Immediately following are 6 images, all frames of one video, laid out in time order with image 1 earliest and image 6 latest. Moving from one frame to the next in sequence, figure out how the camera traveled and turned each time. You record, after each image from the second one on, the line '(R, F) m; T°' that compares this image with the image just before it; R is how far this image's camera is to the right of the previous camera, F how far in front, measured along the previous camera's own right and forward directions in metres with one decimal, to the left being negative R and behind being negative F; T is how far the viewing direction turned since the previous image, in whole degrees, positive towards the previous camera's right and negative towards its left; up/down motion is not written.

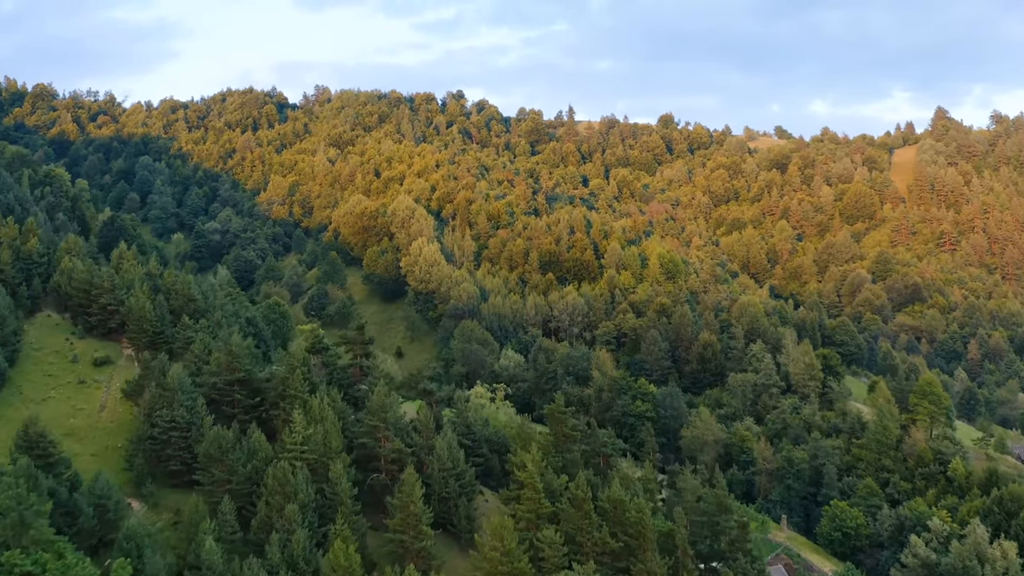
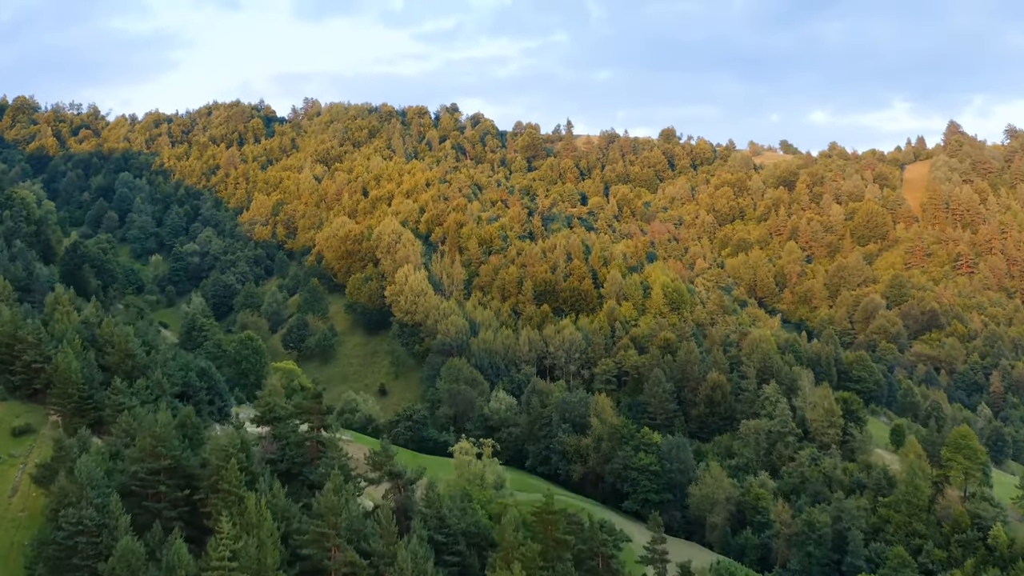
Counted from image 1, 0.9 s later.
(+1.0, +7.1) m; 0°
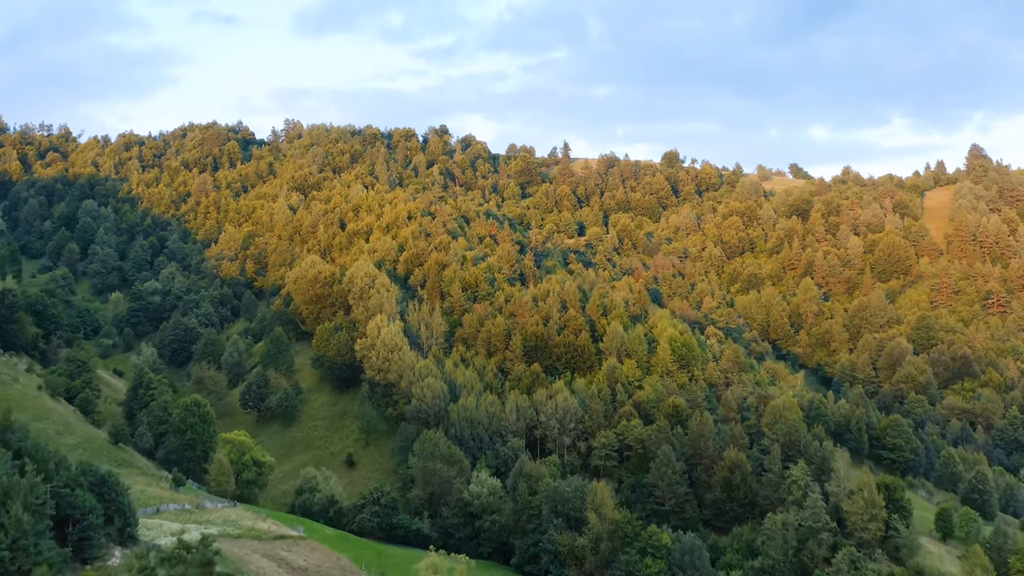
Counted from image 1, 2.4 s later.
(+1.6, +11.3) m; 0°
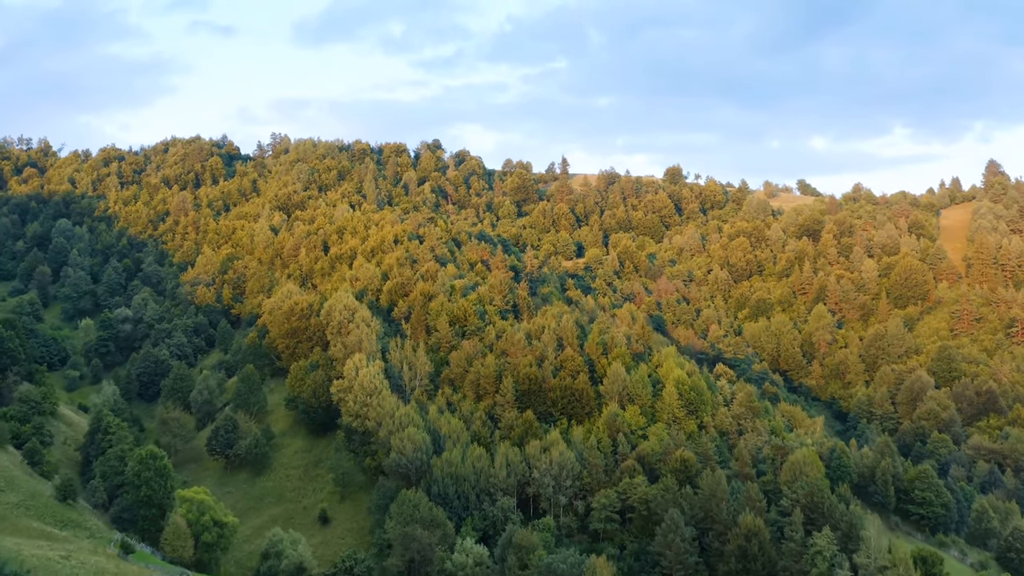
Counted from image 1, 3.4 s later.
(+1.0, +7.4) m; 0°
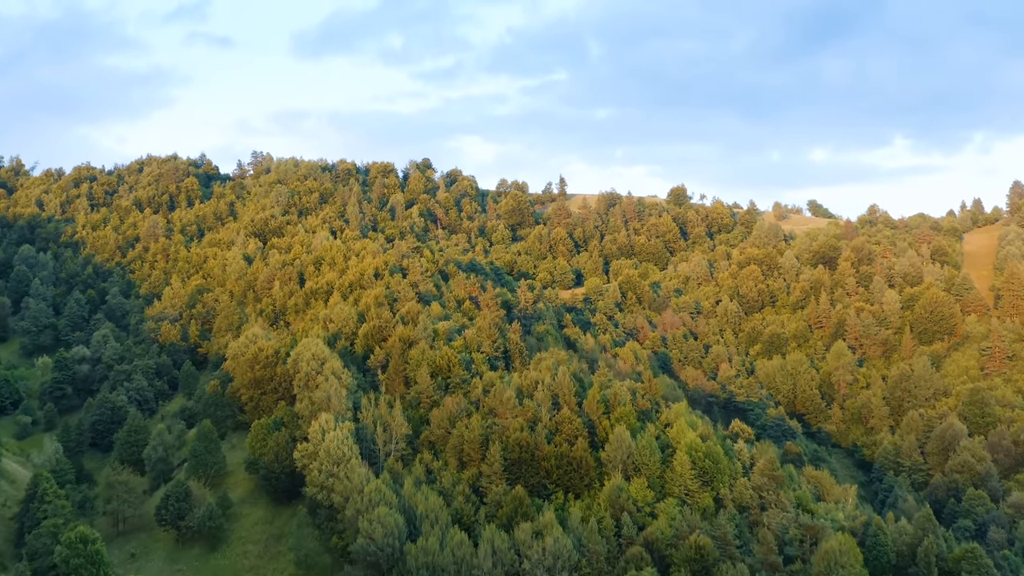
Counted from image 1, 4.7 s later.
(+1.1, +9.4) m; 0°
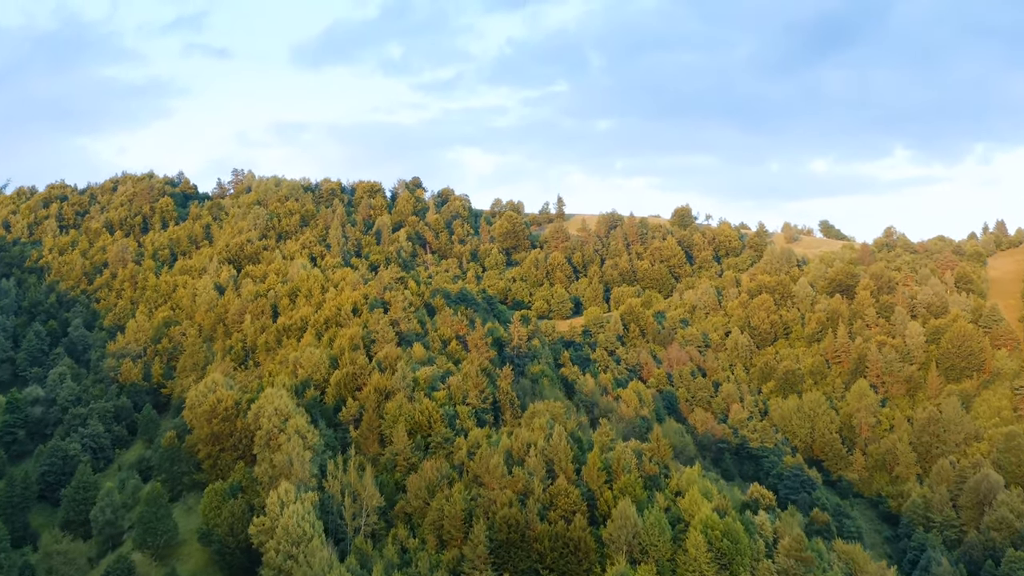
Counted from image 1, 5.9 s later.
(+1.0, +8.6) m; 0°
